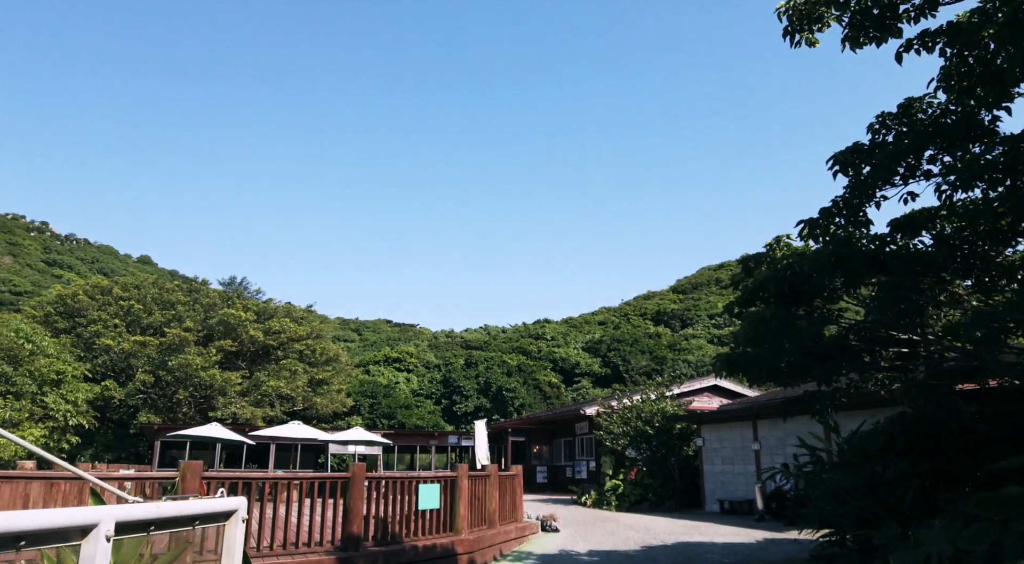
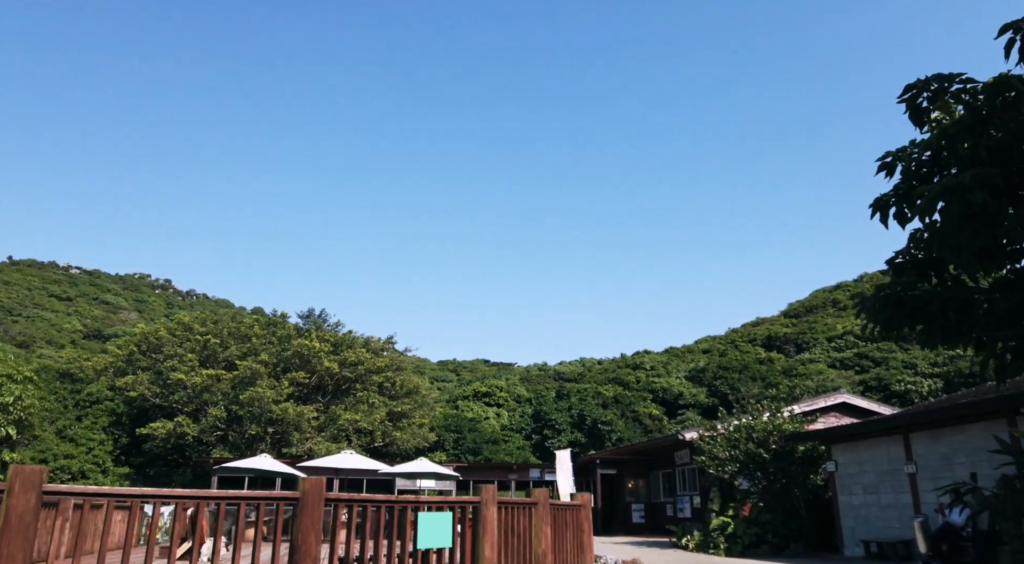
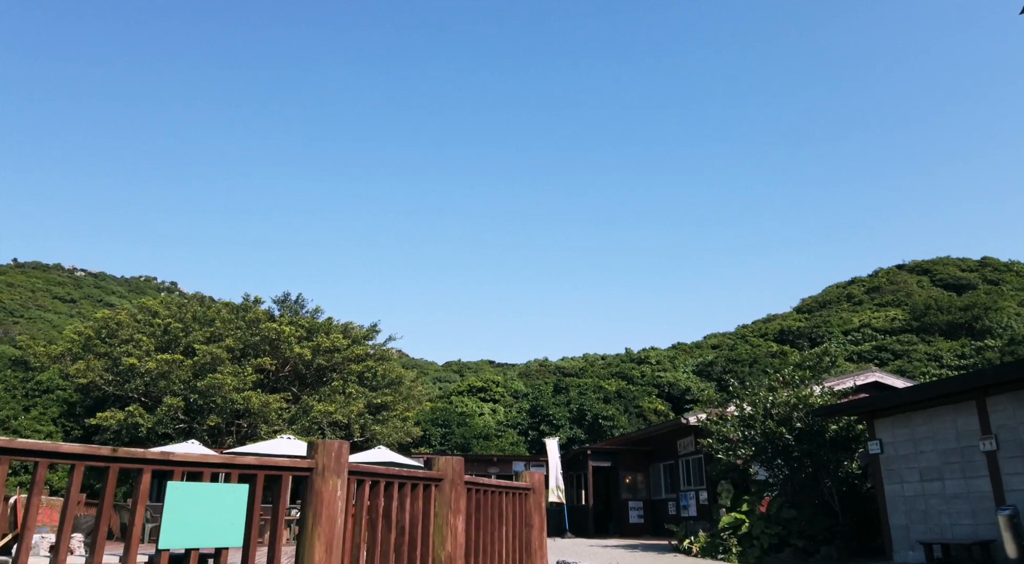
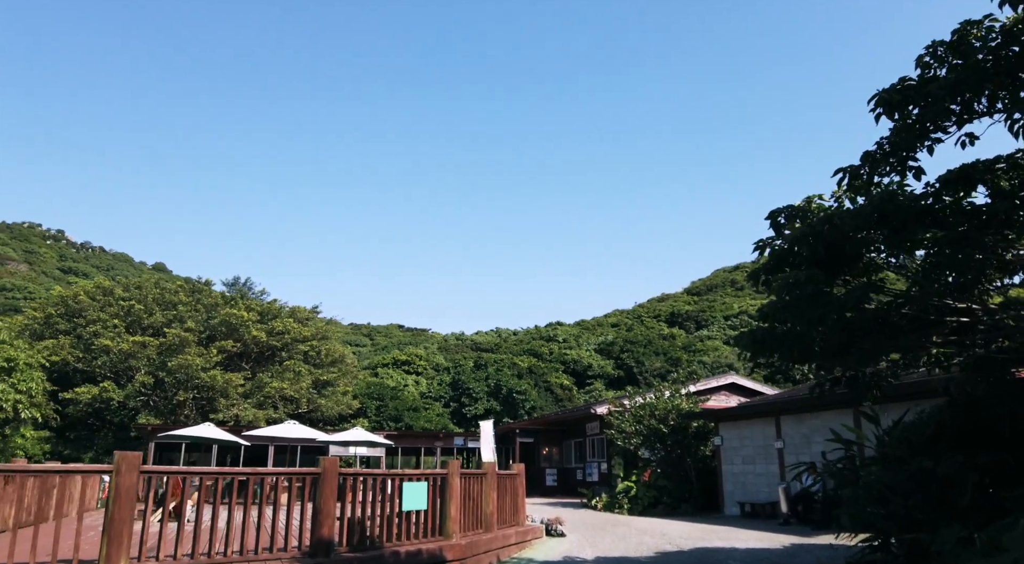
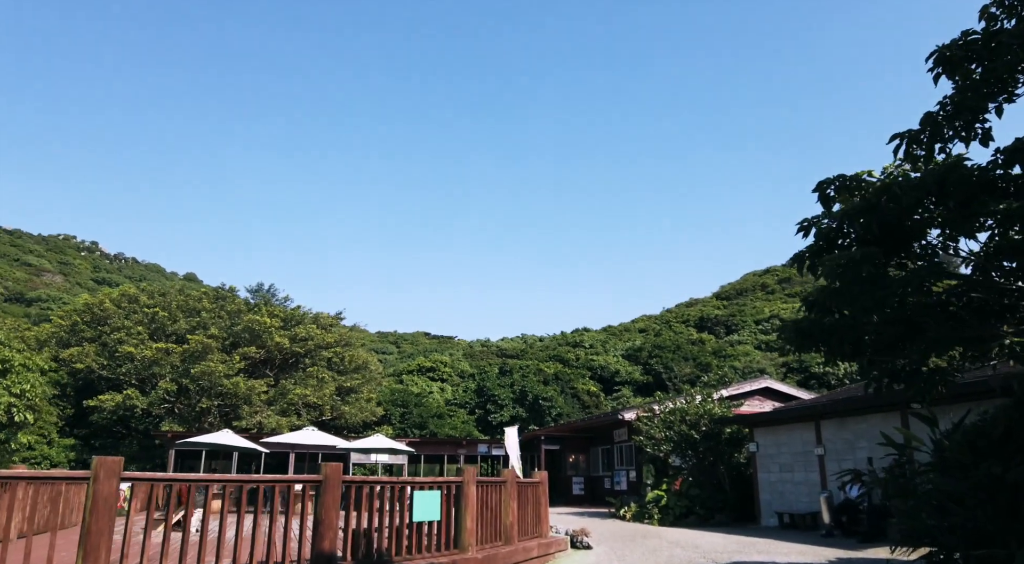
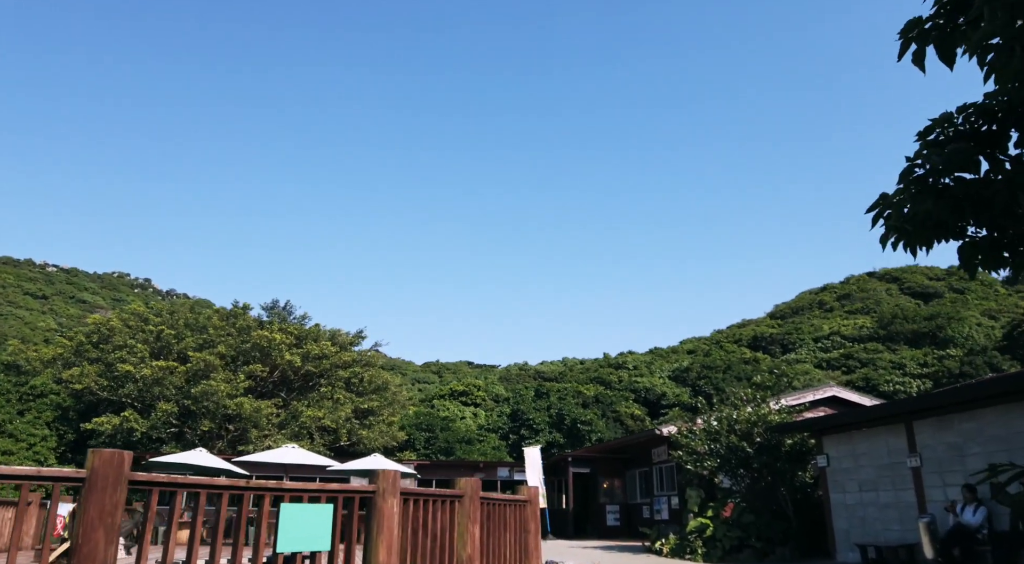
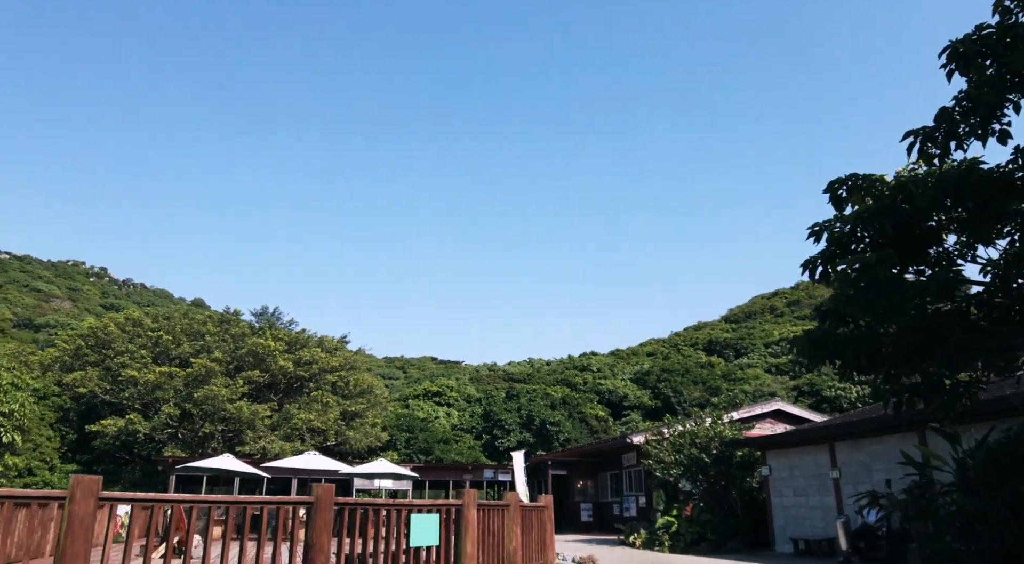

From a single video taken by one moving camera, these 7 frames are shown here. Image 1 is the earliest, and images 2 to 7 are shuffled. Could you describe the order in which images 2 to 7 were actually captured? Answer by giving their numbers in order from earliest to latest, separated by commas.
4, 5, 7, 2, 6, 3
